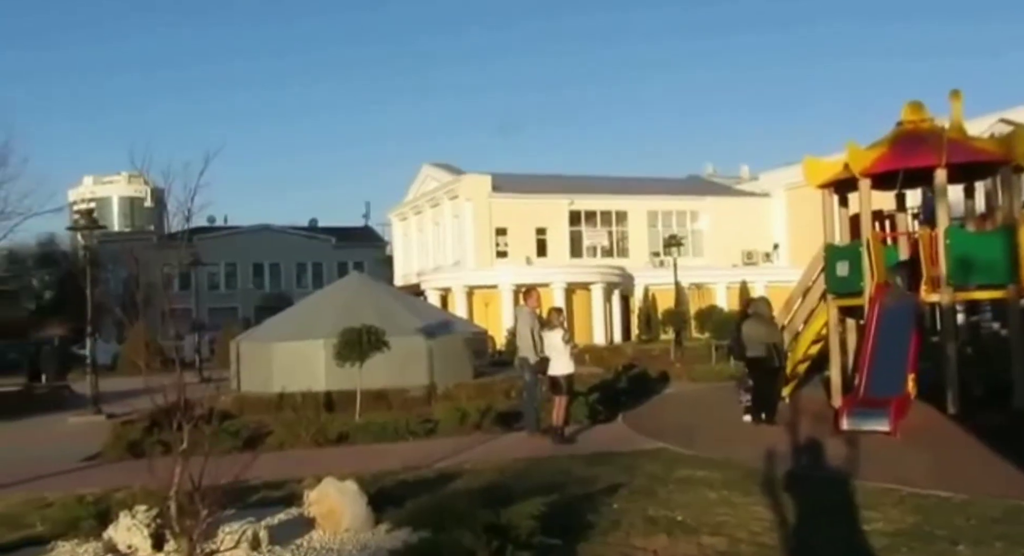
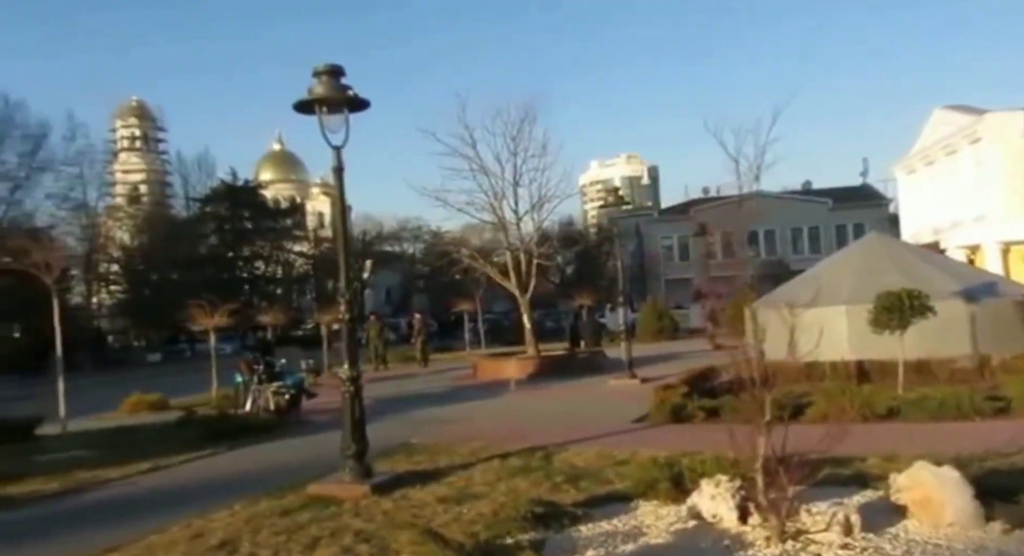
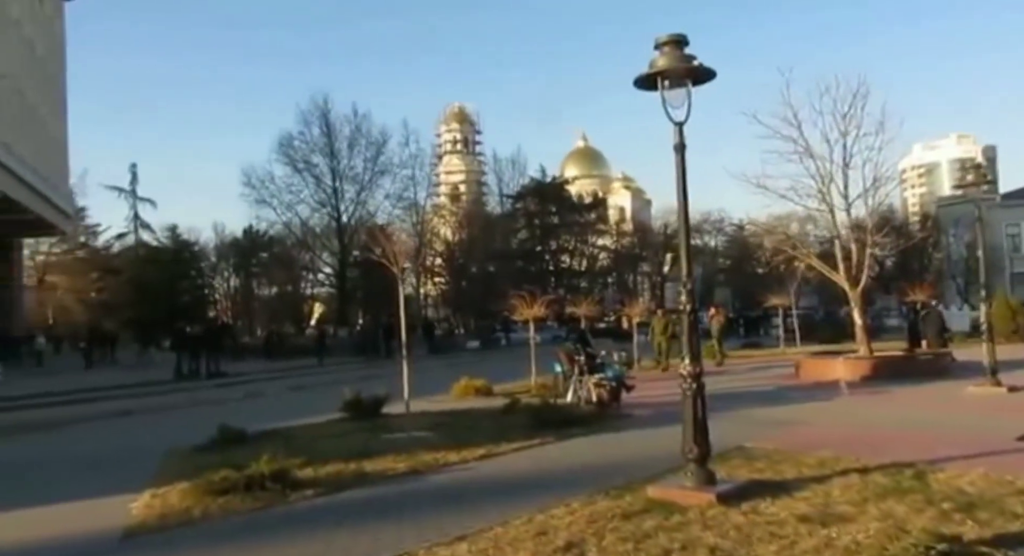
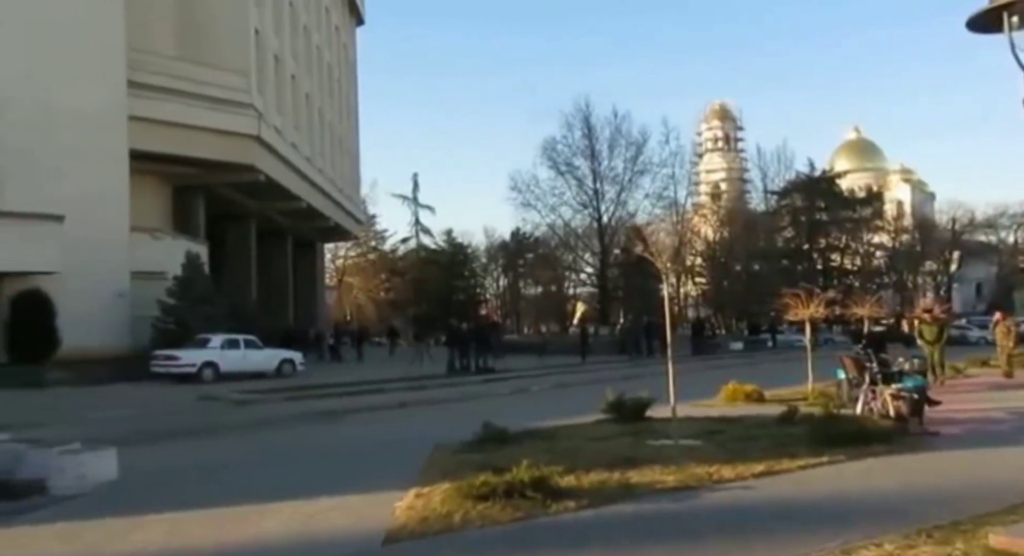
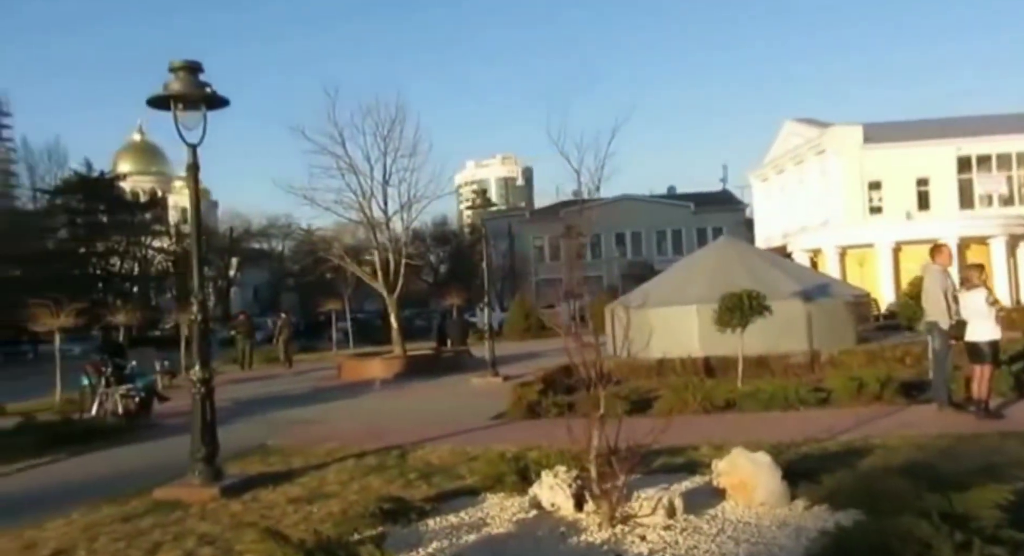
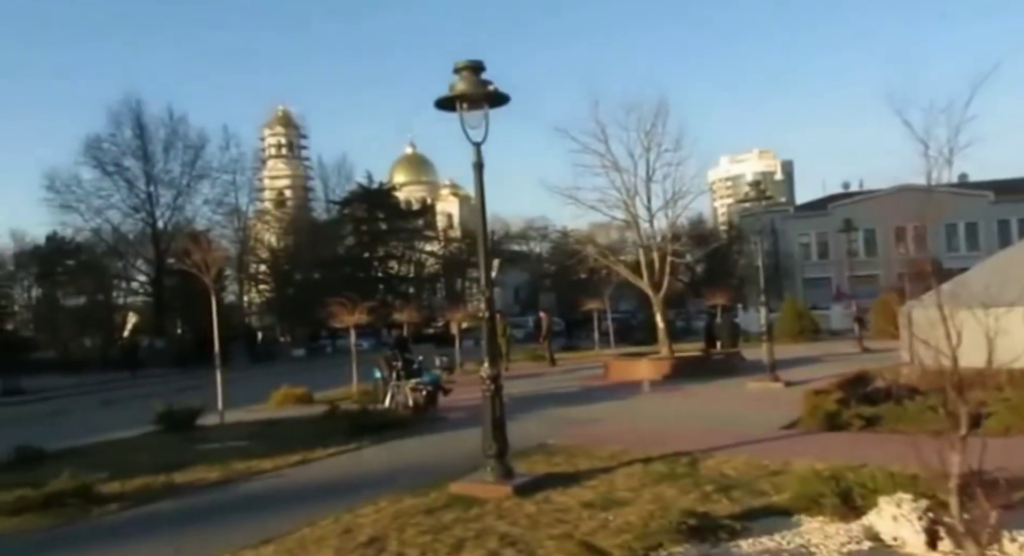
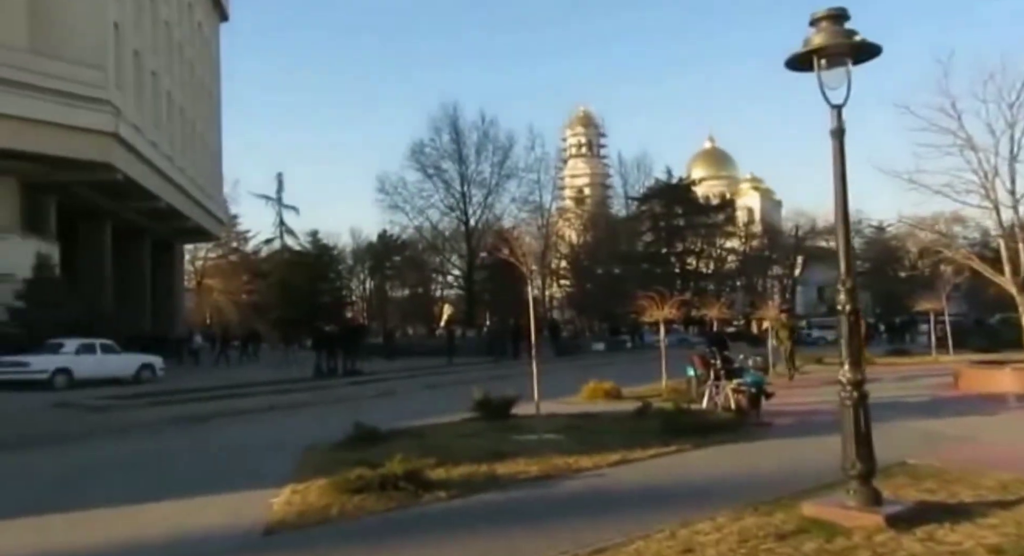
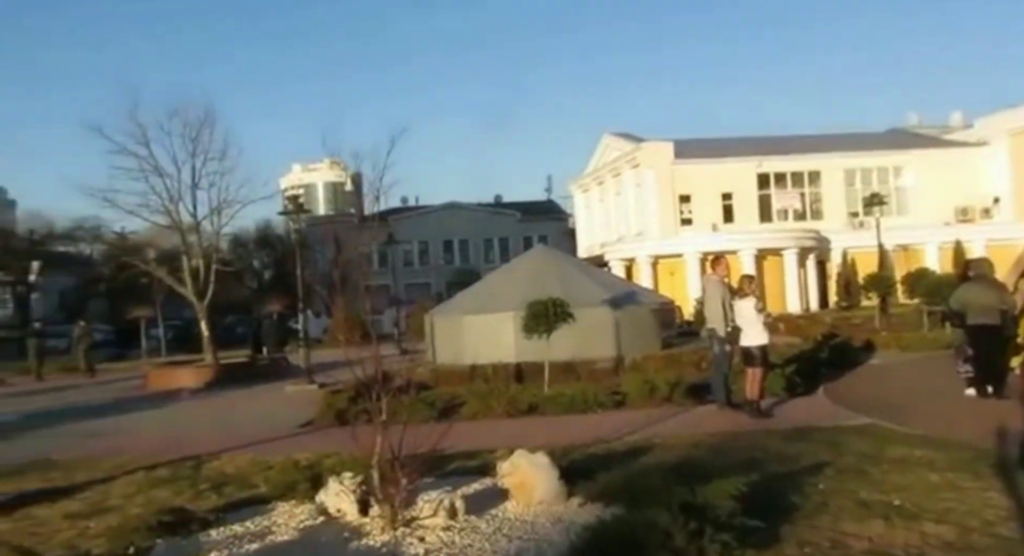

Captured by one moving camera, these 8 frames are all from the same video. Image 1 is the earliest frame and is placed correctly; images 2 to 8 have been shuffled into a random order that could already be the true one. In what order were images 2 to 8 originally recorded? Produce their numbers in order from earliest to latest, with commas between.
8, 5, 2, 6, 3, 7, 4
